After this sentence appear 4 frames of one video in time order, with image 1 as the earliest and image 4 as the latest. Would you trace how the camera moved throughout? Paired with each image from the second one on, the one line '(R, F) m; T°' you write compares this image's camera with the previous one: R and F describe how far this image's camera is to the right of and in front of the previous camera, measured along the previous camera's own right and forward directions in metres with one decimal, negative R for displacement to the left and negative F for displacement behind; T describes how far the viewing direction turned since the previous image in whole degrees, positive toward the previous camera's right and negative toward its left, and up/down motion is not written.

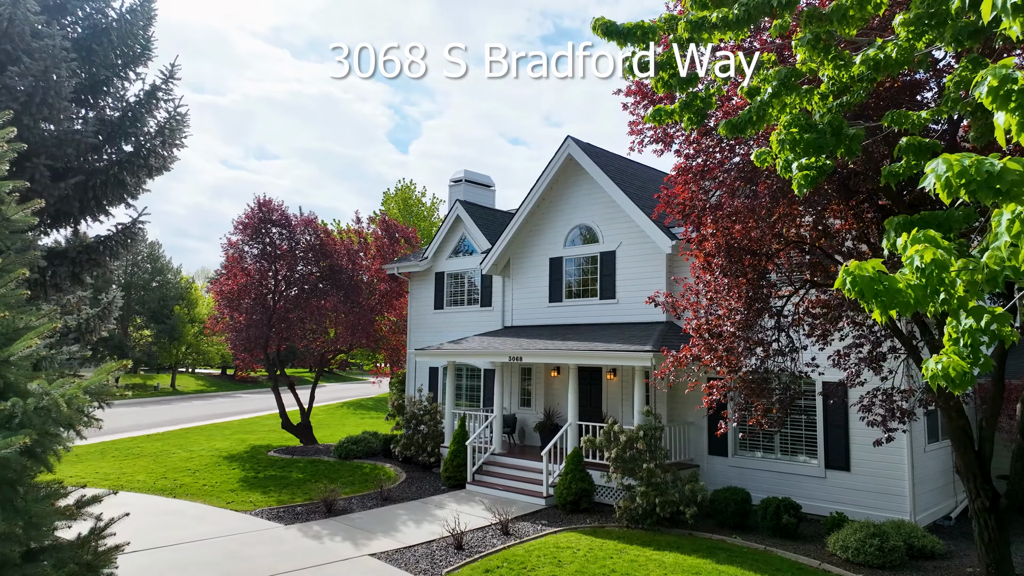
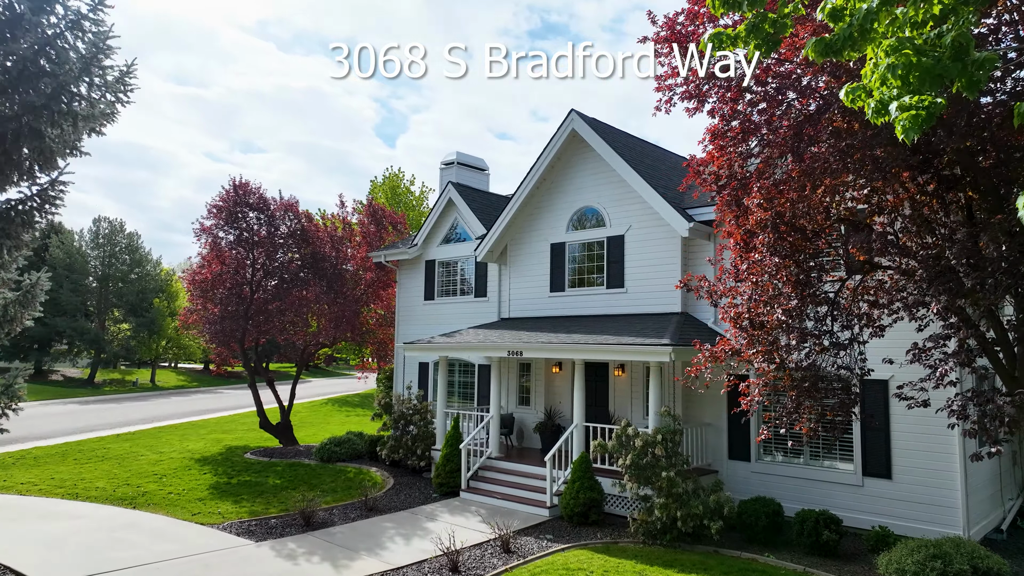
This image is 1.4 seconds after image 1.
(-0.2, +1.5) m; +1°
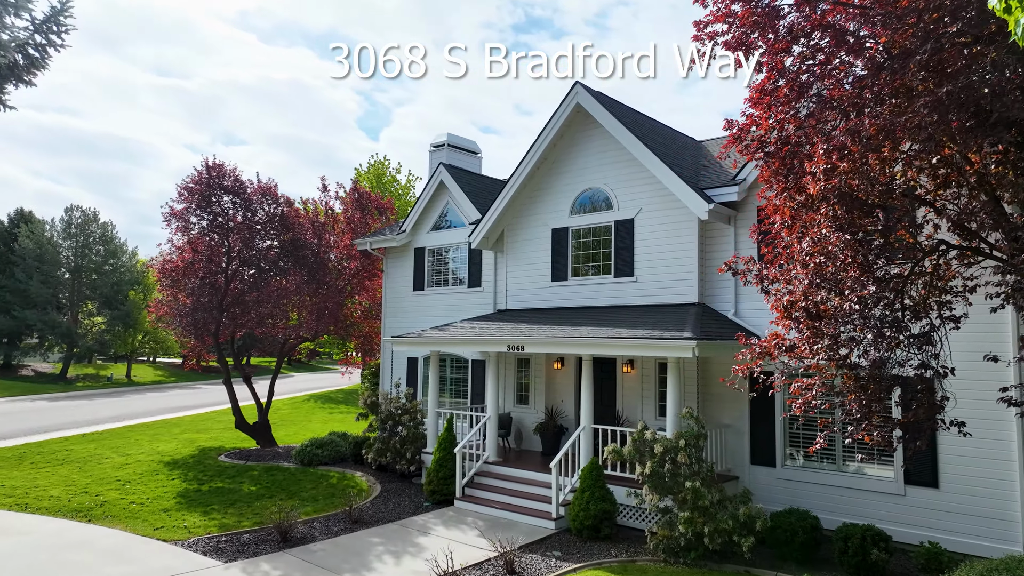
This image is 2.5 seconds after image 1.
(-0.3, +1.4) m; +1°
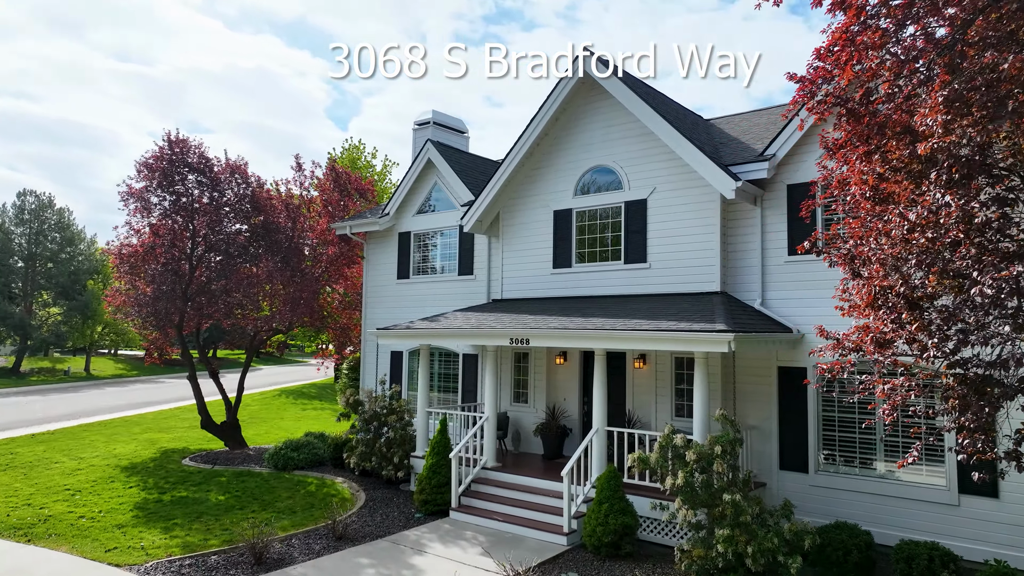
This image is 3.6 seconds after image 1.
(-0.6, +1.4) m; +2°
